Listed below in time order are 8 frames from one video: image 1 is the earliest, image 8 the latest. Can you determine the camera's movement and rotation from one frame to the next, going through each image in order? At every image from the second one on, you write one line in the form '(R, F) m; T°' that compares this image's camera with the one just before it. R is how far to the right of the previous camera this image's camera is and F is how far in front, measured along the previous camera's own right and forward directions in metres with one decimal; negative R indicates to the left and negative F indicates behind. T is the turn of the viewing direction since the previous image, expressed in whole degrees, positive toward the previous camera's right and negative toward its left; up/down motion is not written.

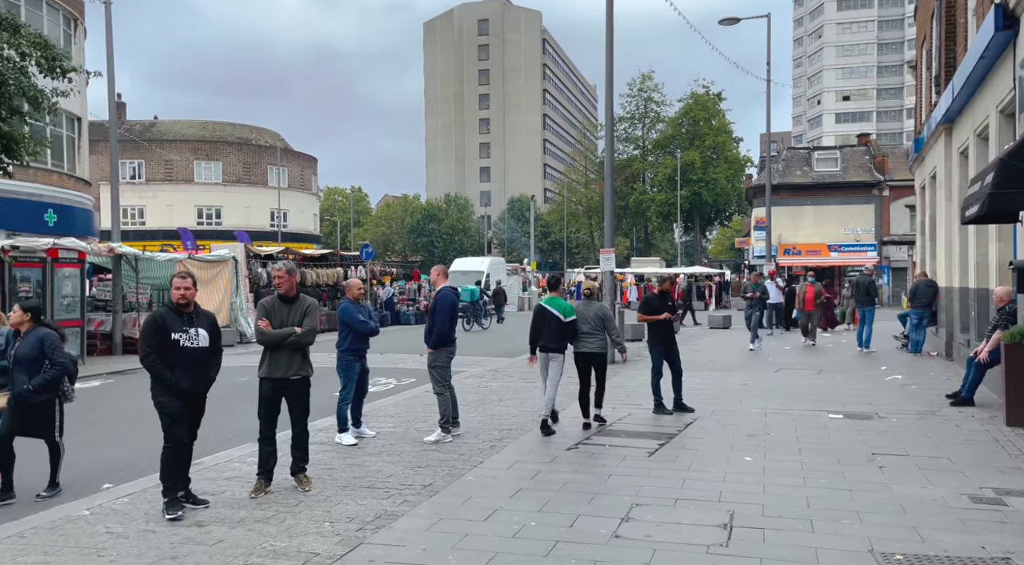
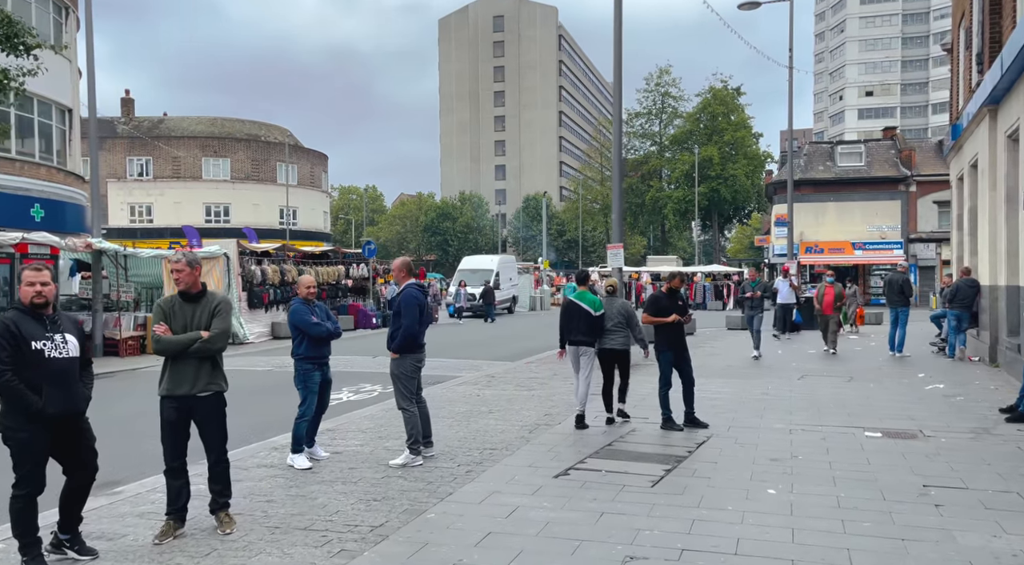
(+0.3, +1.3) m; -1°
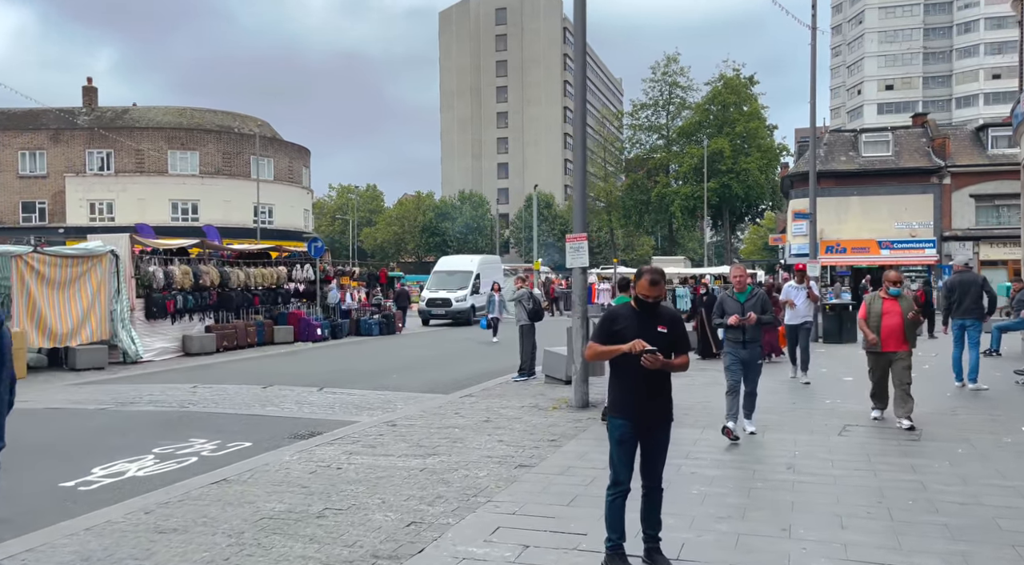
(+1.1, +4.3) m; -1°
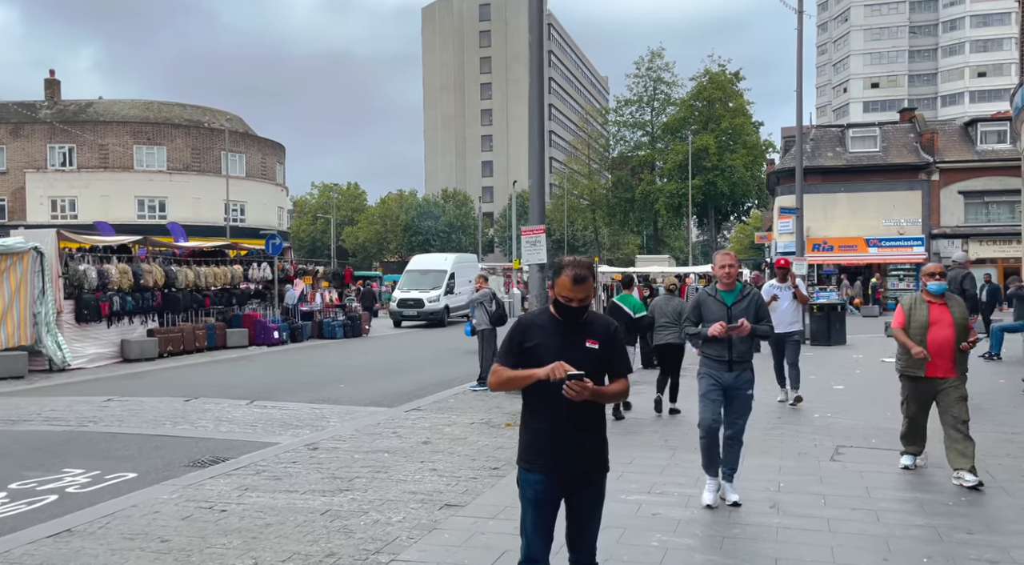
(+0.4, +1.4) m; +1°
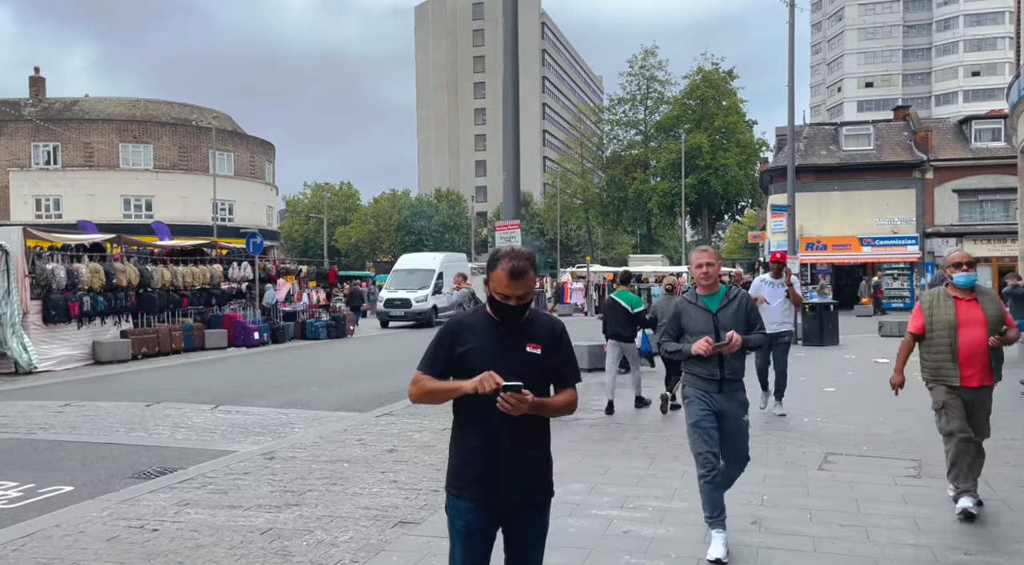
(+0.2, +0.5) m; 0°
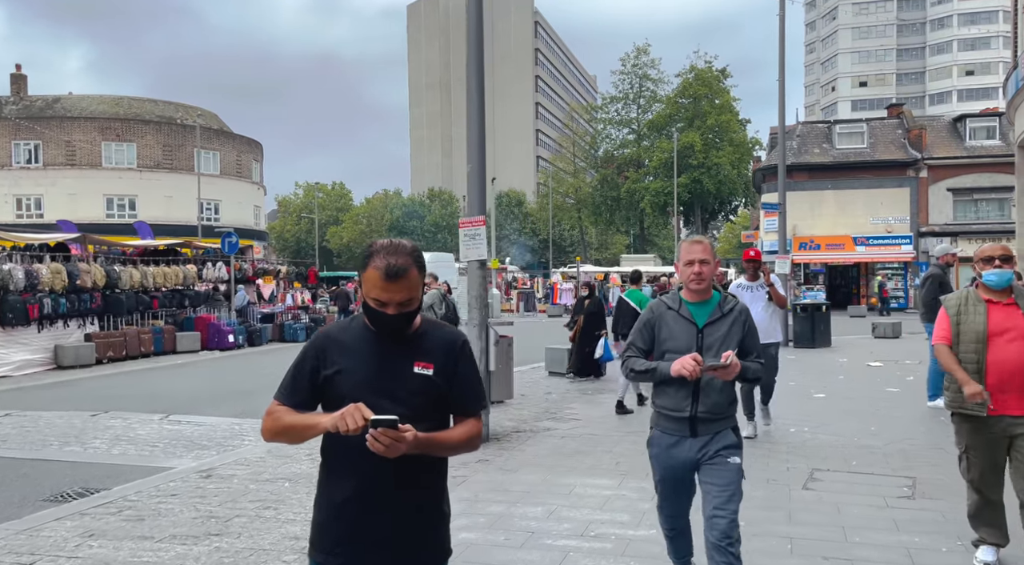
(+0.3, +0.6) m; 0°
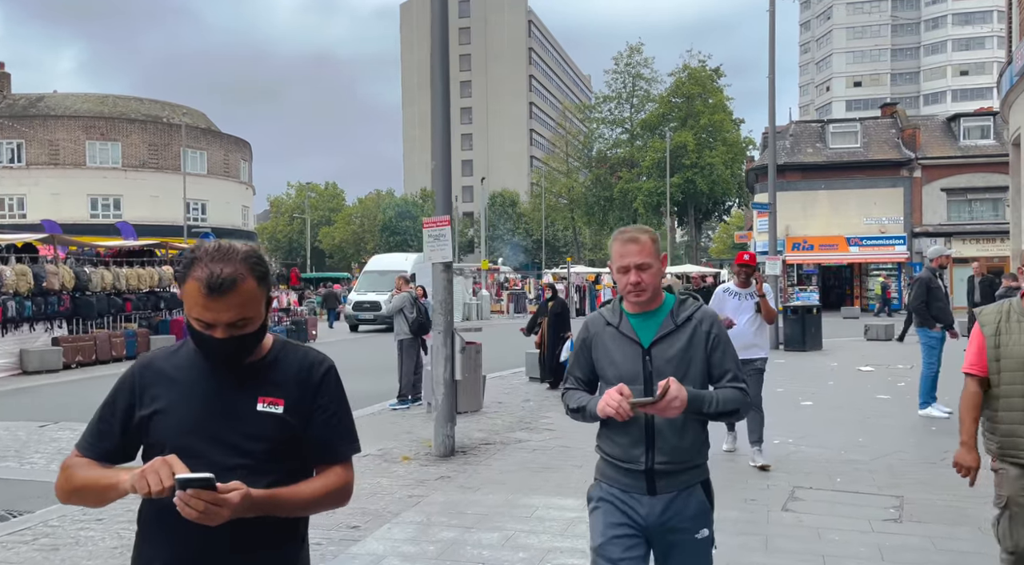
(+0.3, +0.5) m; 0°
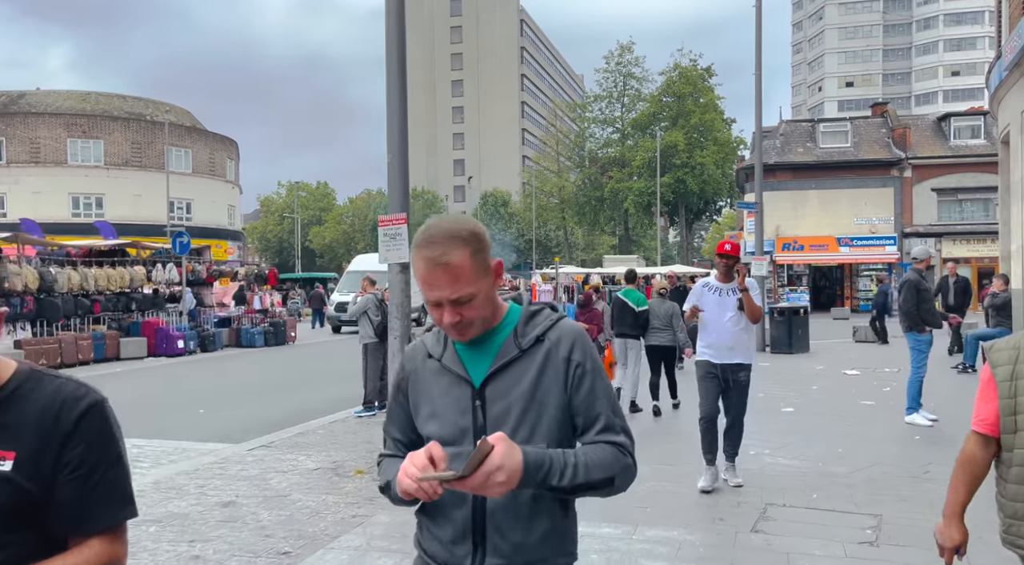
(+0.3, +0.5) m; 0°
